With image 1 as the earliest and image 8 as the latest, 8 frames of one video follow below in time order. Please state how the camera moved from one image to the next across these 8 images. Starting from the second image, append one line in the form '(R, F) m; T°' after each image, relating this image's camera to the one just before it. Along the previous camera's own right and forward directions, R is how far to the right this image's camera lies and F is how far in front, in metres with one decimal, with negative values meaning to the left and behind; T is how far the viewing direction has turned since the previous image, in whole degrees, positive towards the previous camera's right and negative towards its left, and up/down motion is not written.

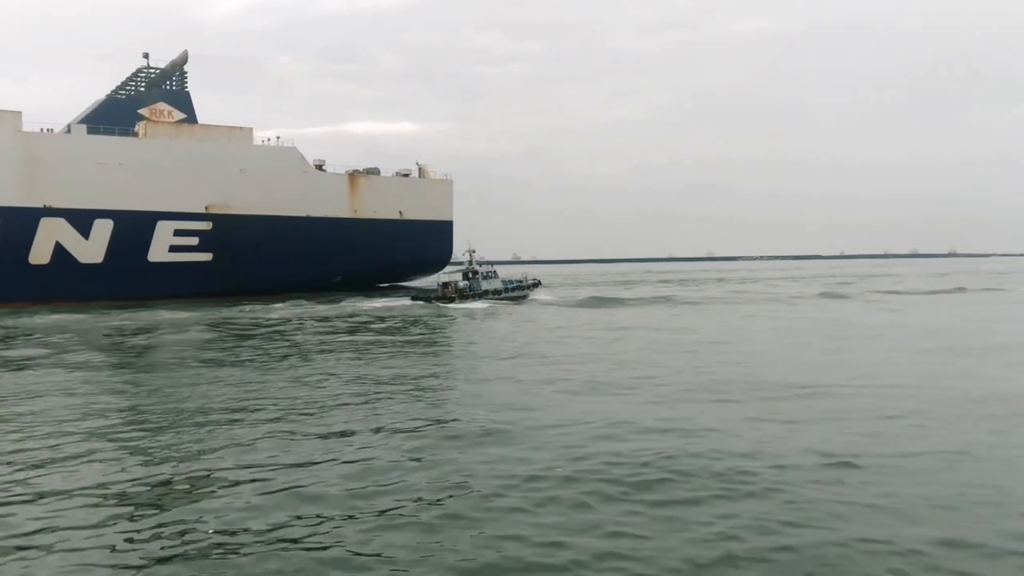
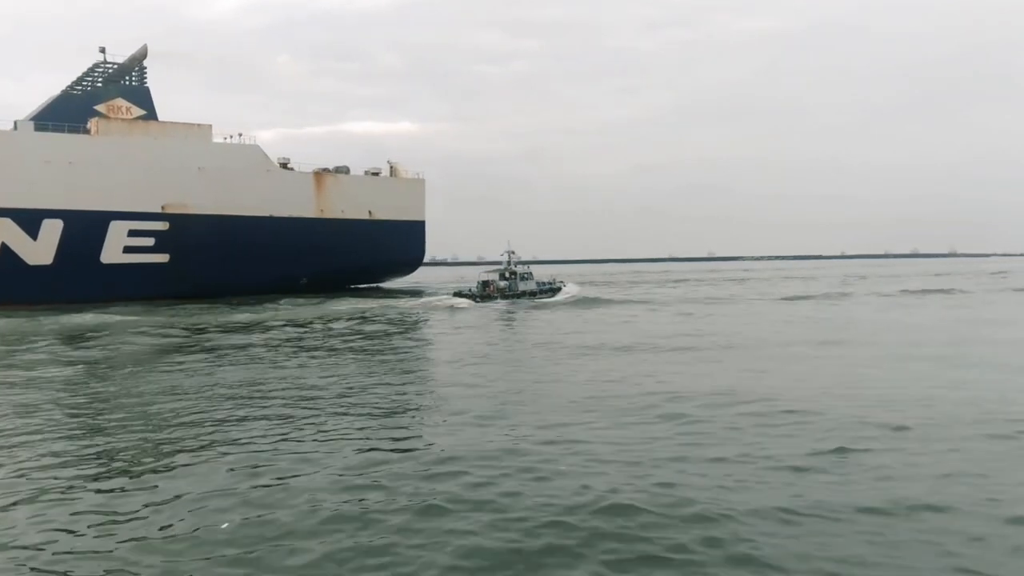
(-0.2, +0.6) m; +3°
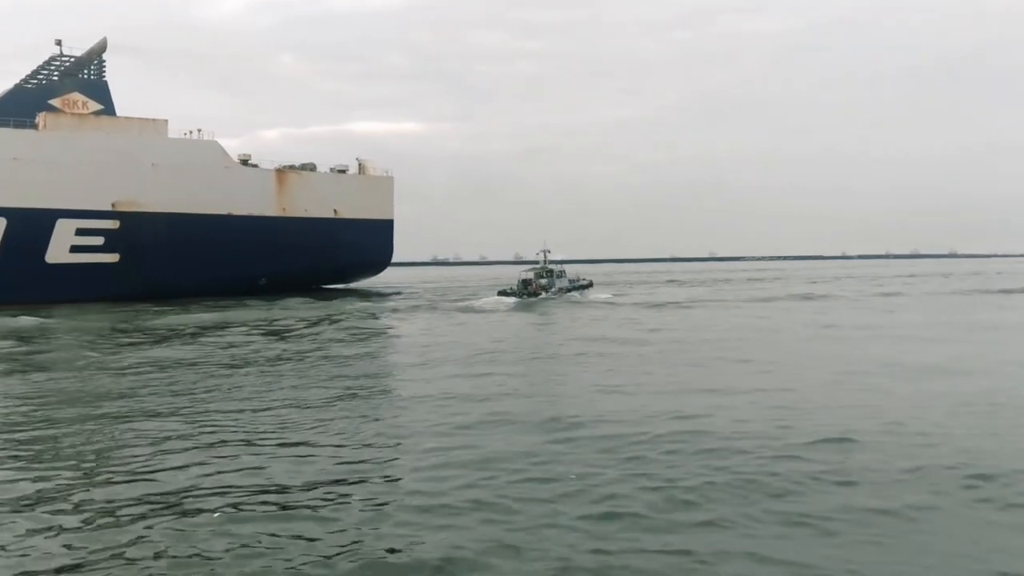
(0.0, +0.8) m; +2°
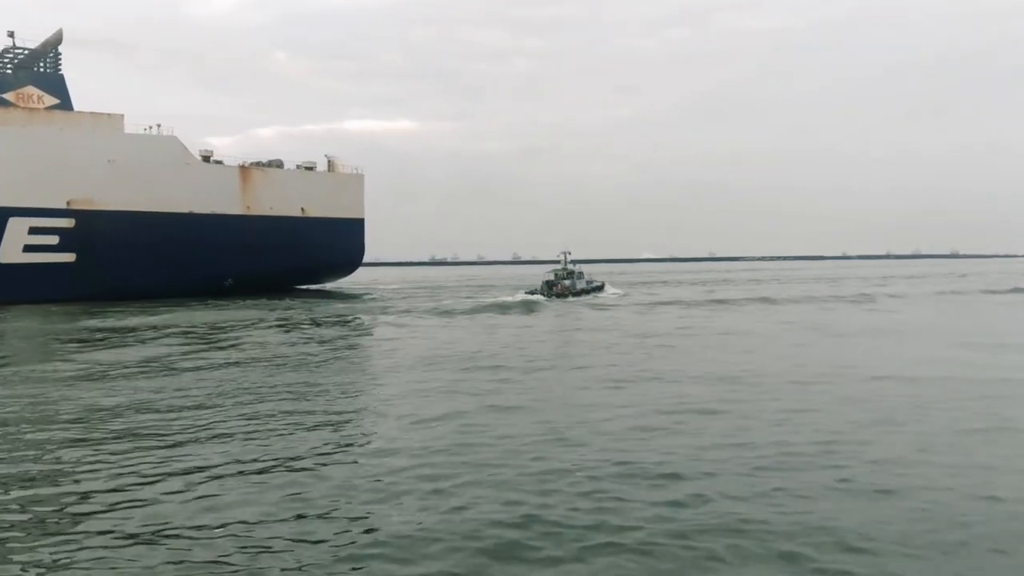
(-0.2, +0.5) m; +3°
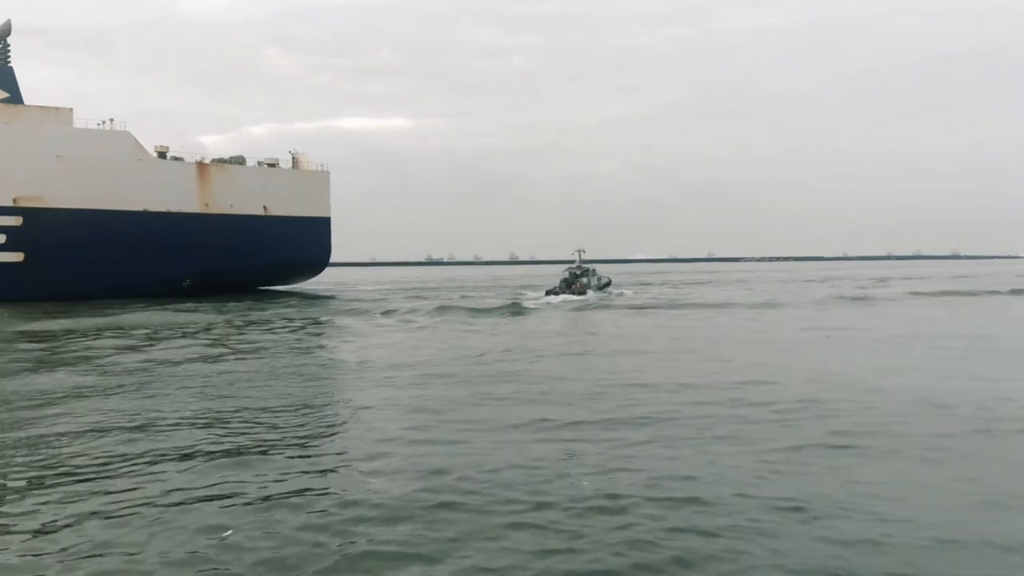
(-0.2, +0.5) m; +3°
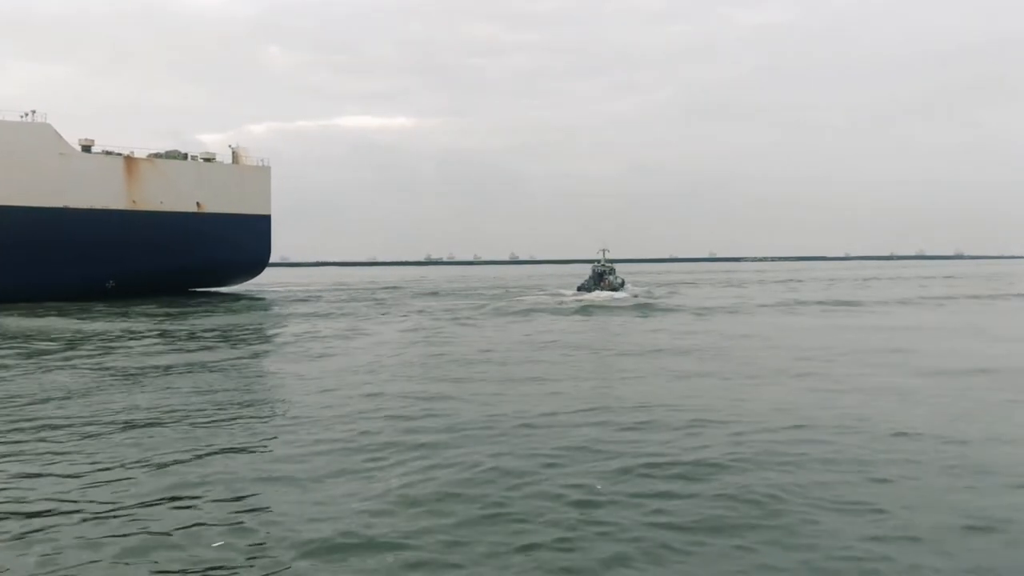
(-0.8, +0.3) m; +5°
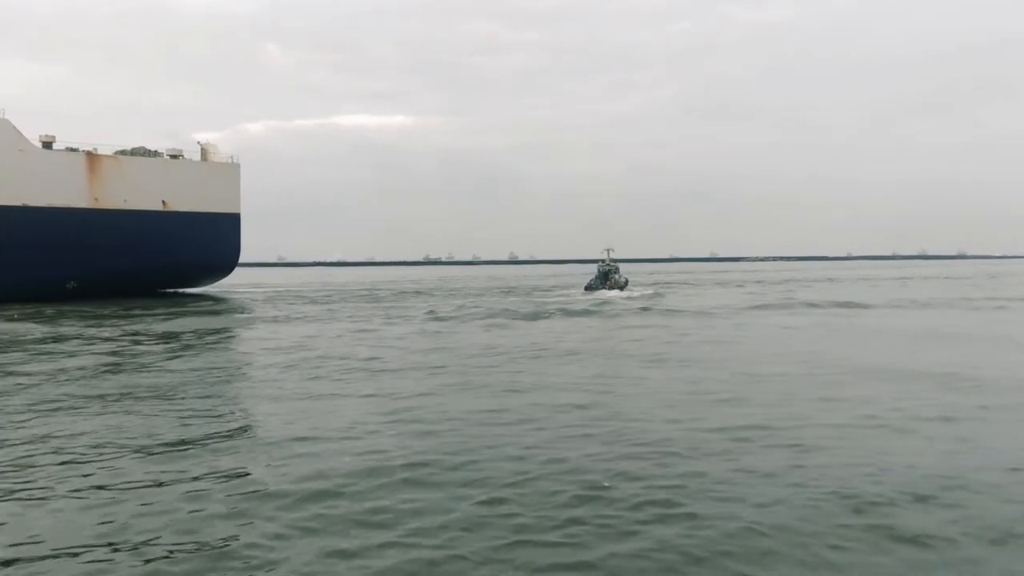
(0.0, 0.0) m; 0°
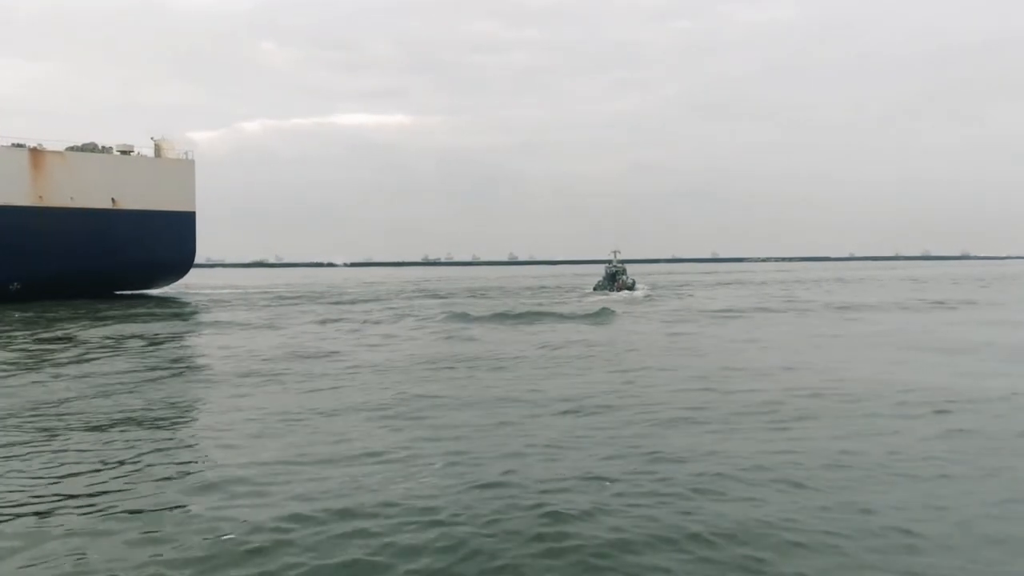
(0.0, 0.0) m; 0°
